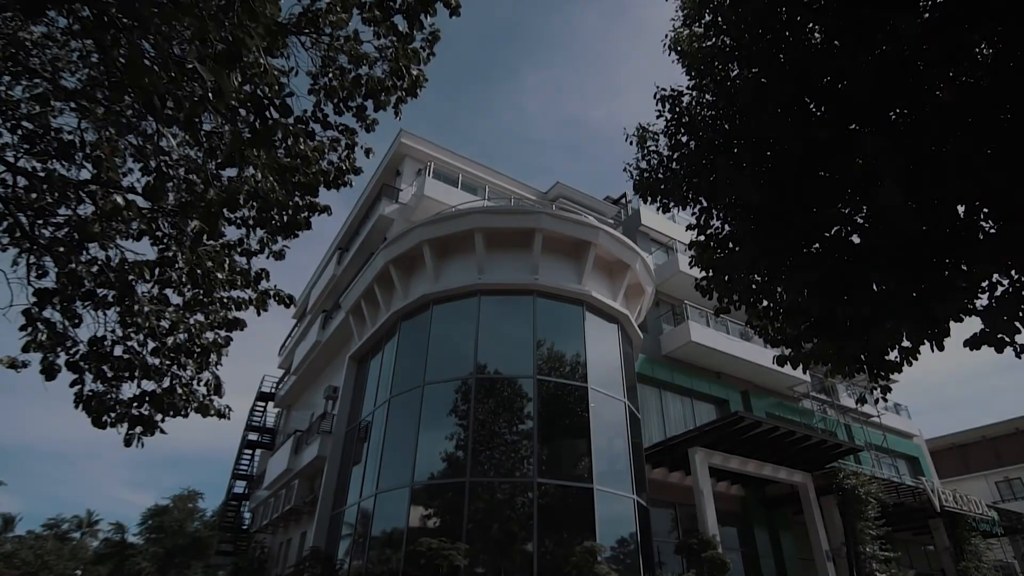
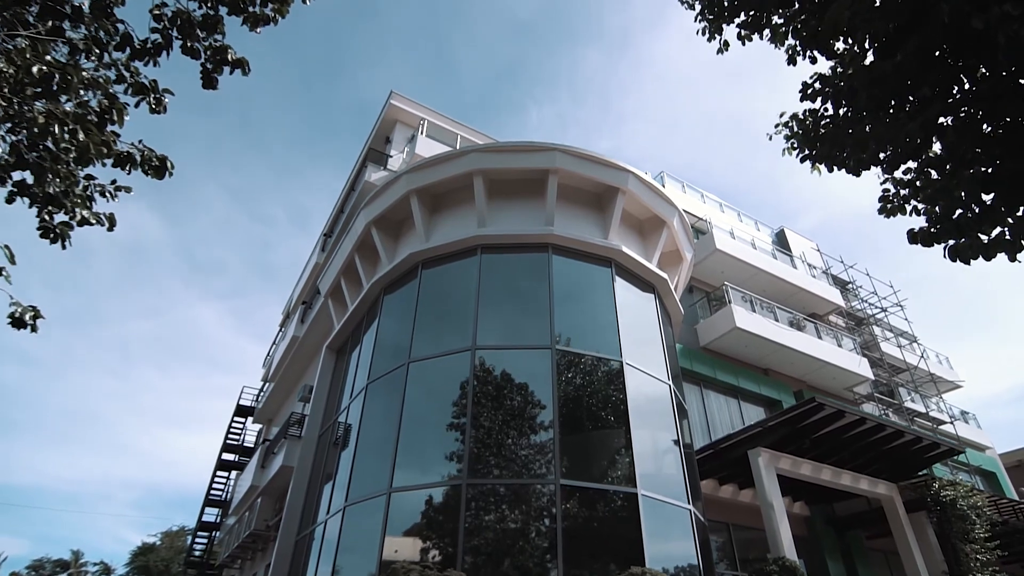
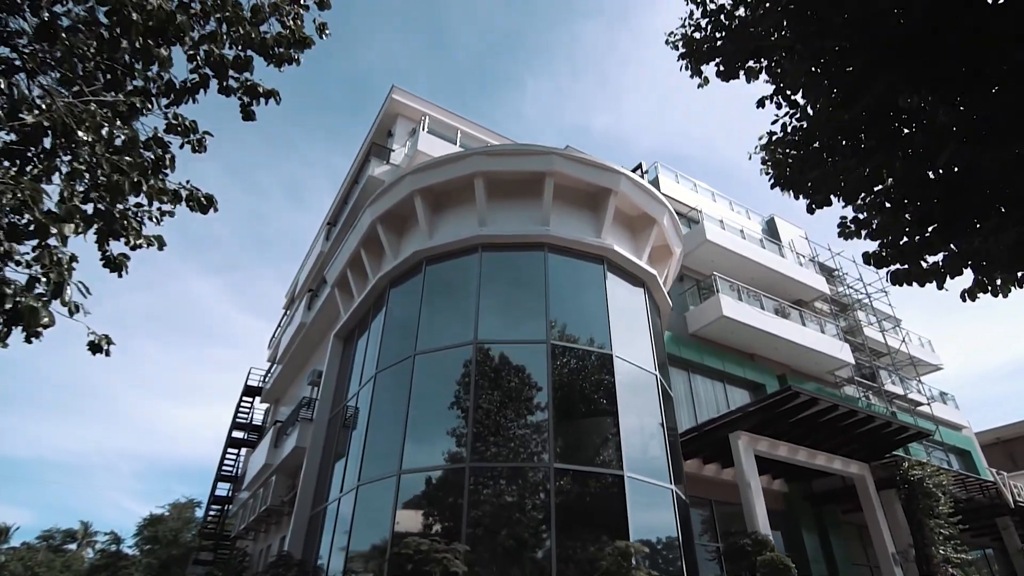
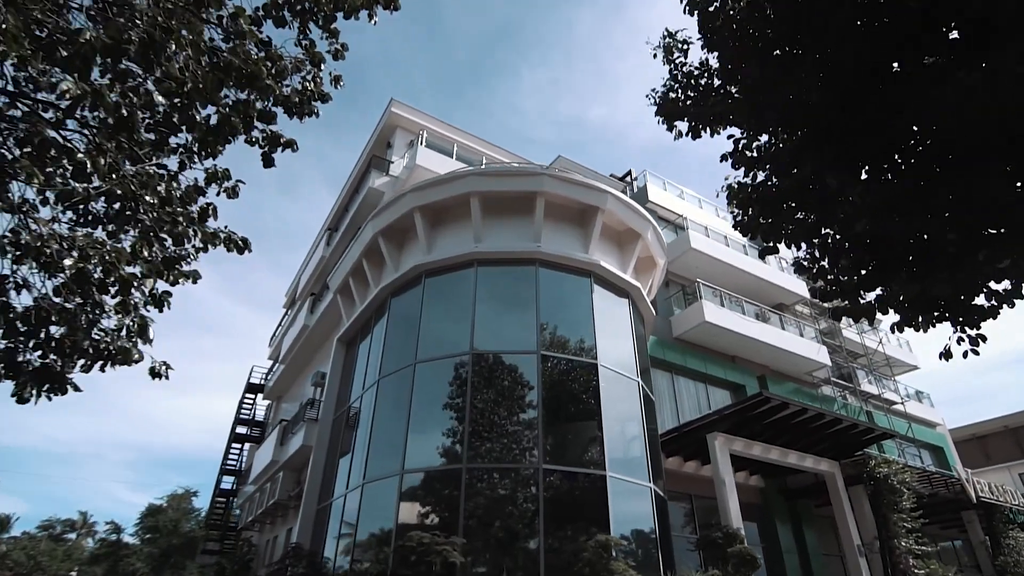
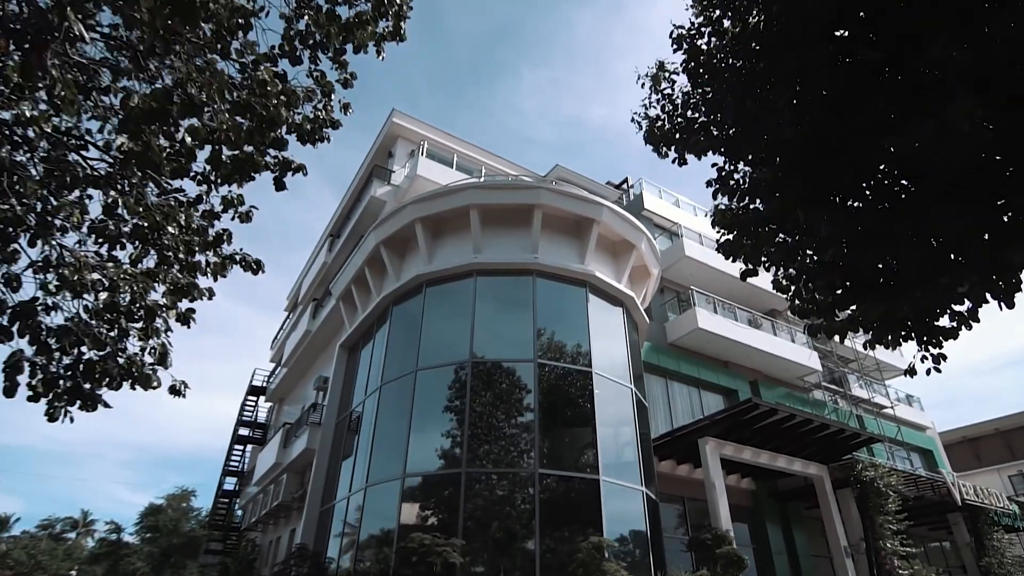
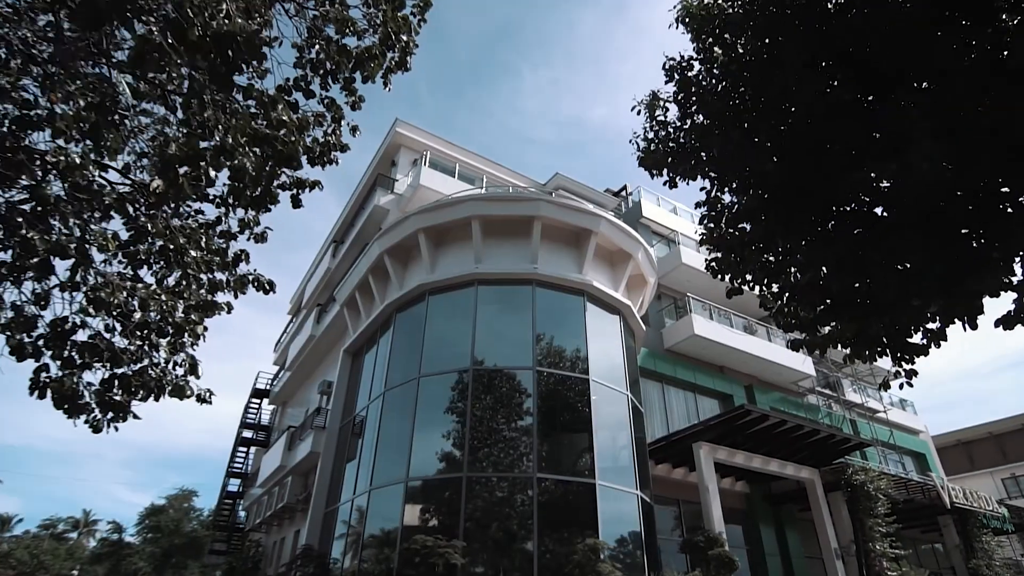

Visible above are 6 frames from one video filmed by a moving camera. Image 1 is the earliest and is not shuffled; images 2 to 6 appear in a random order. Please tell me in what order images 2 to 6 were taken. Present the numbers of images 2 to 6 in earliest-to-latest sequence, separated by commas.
6, 5, 4, 3, 2
